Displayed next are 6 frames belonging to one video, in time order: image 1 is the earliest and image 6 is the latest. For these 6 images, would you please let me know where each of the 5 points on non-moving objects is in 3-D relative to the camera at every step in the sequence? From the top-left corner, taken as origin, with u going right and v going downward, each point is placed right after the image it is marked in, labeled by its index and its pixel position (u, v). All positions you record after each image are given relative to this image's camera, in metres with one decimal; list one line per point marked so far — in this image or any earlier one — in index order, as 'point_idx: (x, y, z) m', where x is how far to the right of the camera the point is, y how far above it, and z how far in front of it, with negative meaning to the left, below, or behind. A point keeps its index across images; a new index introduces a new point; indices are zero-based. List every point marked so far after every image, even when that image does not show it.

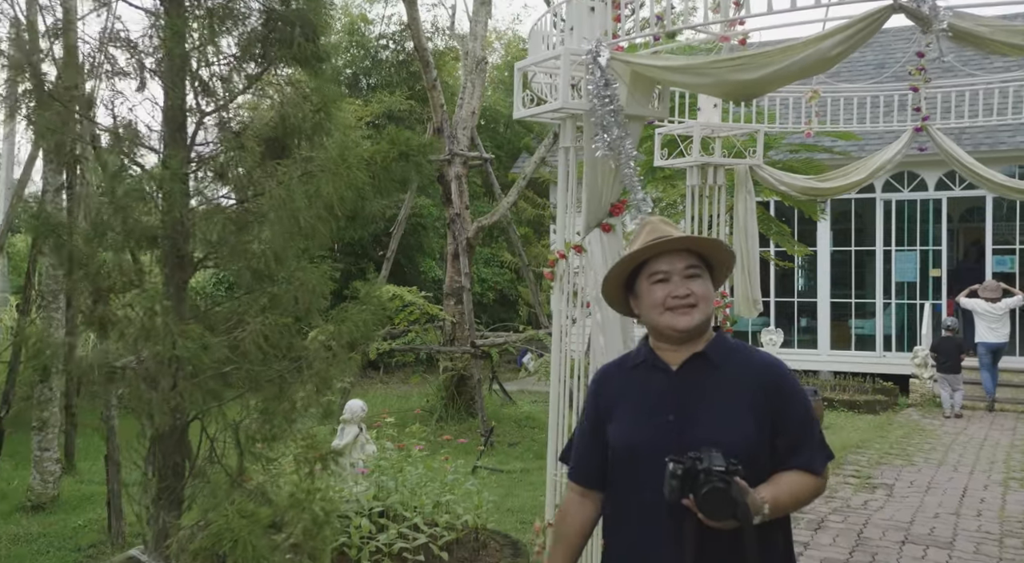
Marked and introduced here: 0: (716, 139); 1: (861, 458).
0: (+1.2, +0.8, +5.0) m
1: (+3.1, -1.5, +7.6) m
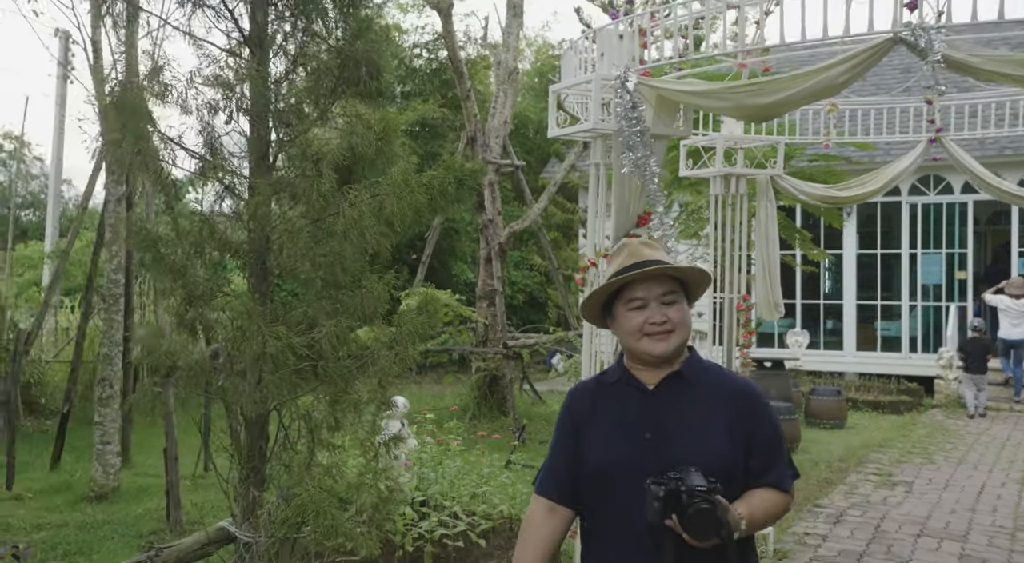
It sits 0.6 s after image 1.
0: (+1.4, +0.8, +5.3) m
1: (+3.3, -1.6, +7.8) m
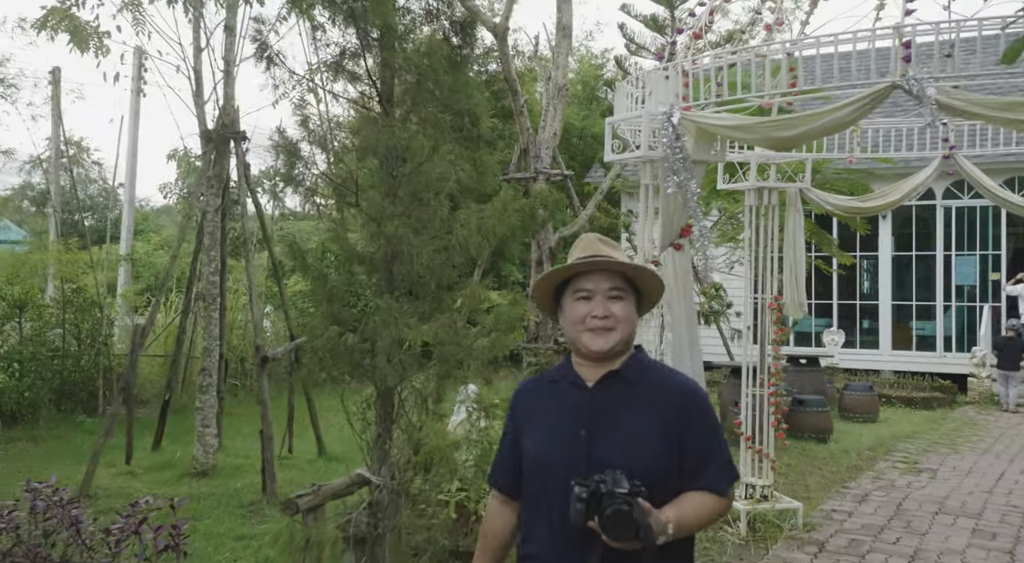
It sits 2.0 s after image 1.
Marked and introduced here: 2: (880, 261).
0: (+1.8, +0.8, +5.9) m
1: (+3.8, -1.6, +8.4) m
2: (+5.6, +0.3, +13.1) m
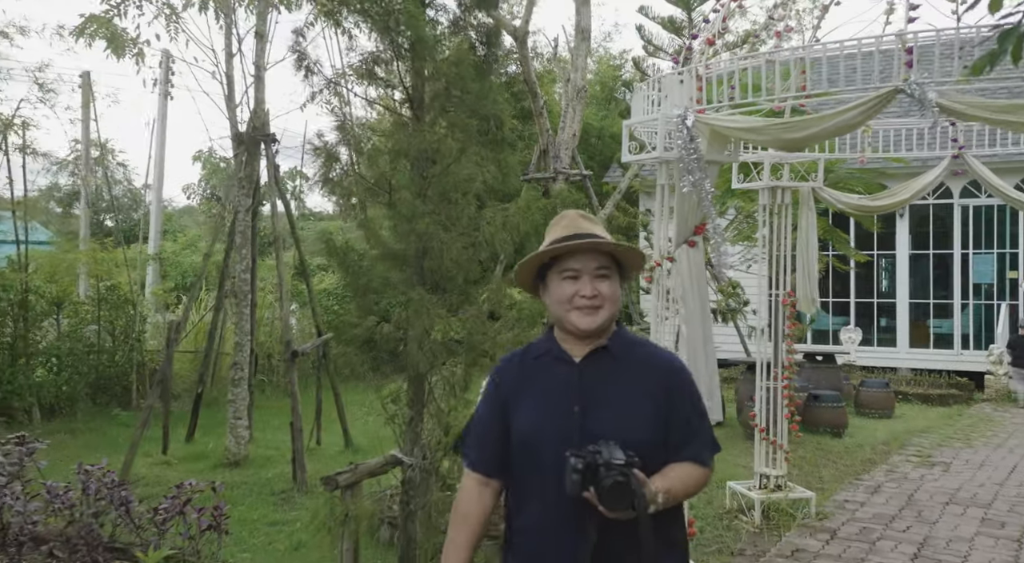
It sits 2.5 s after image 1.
0: (+1.9, +0.8, +6.1) m
1: (+4.0, -1.6, +8.5) m
2: (+5.9, +0.3, +13.2) m
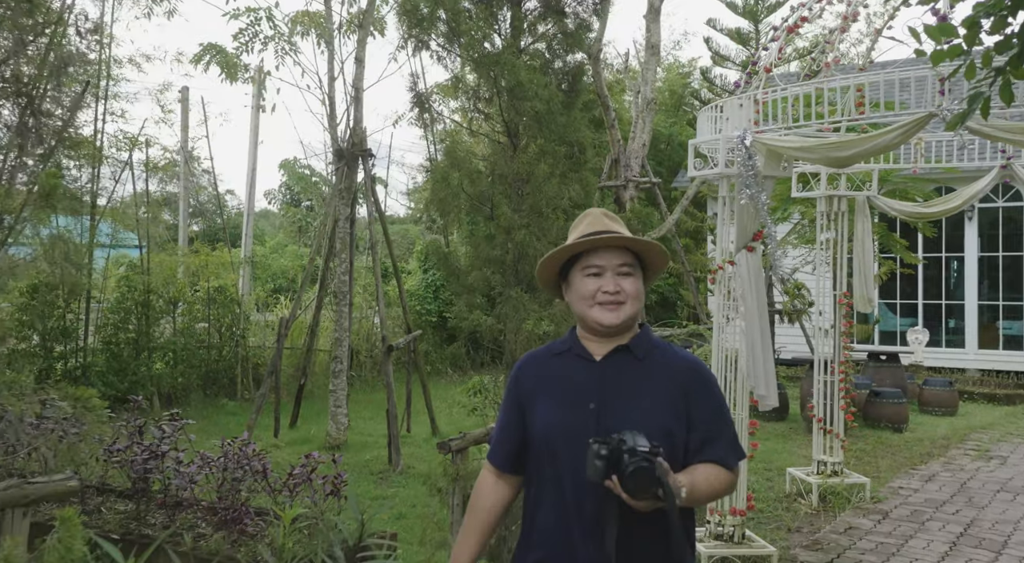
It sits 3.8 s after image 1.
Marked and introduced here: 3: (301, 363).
0: (+2.5, +0.8, +6.6) m
1: (+4.8, -1.6, +8.8) m
2: (+7.0, +0.3, +13.4) m
3: (-2.1, -0.8, +8.6) m
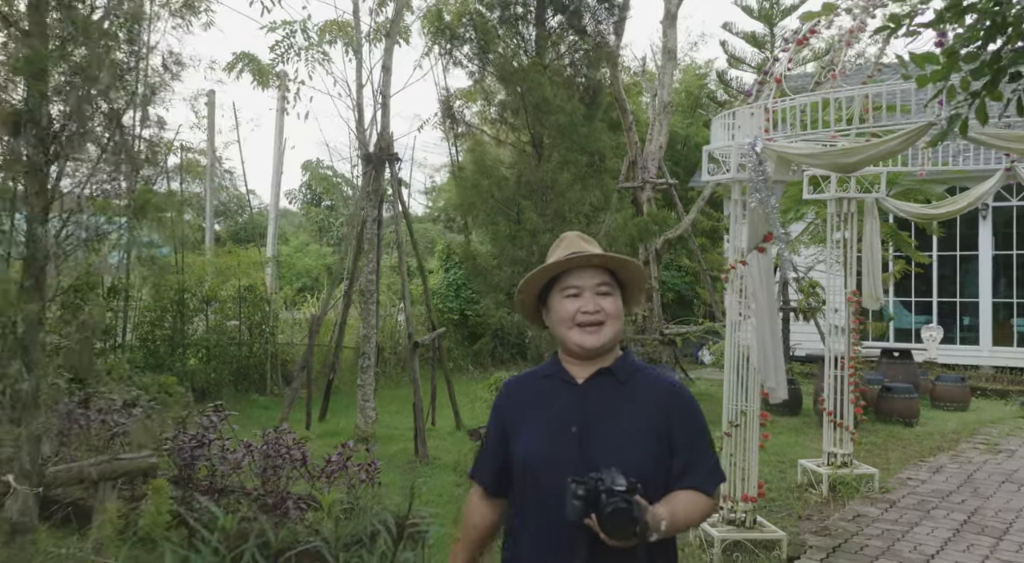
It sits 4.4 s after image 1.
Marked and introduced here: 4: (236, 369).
0: (+2.7, +0.8, +6.9) m
1: (+5.0, -1.6, +9.0) m
2: (+7.3, +0.3, +13.5) m
3: (-1.9, -0.8, +8.9) m
4: (-3.5, -1.1, +10.9) m
